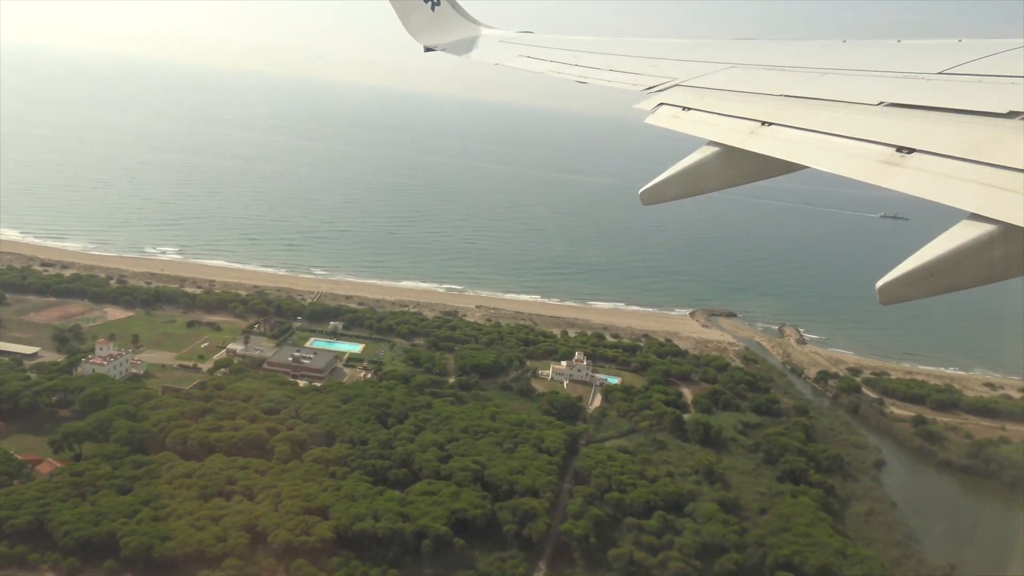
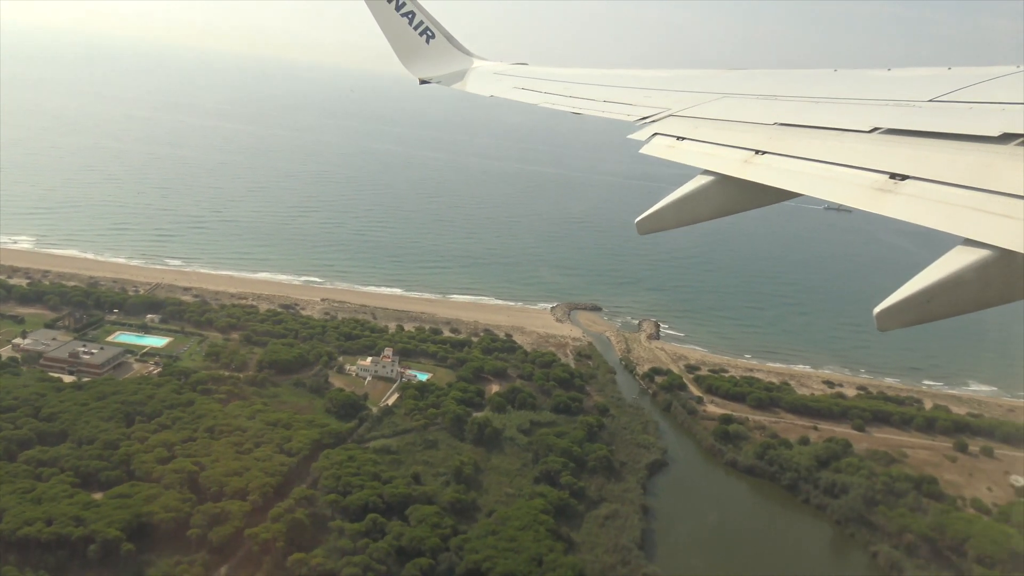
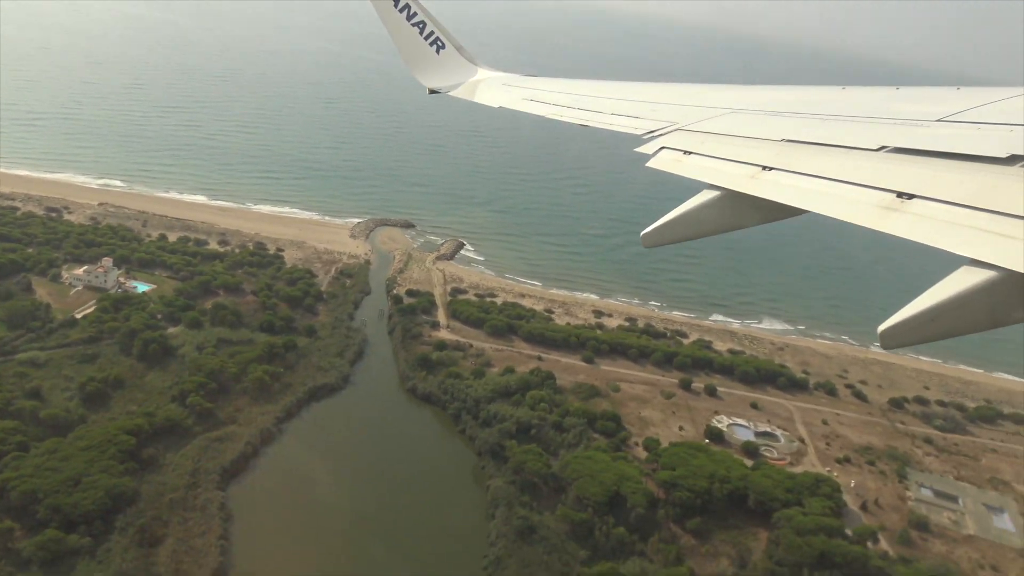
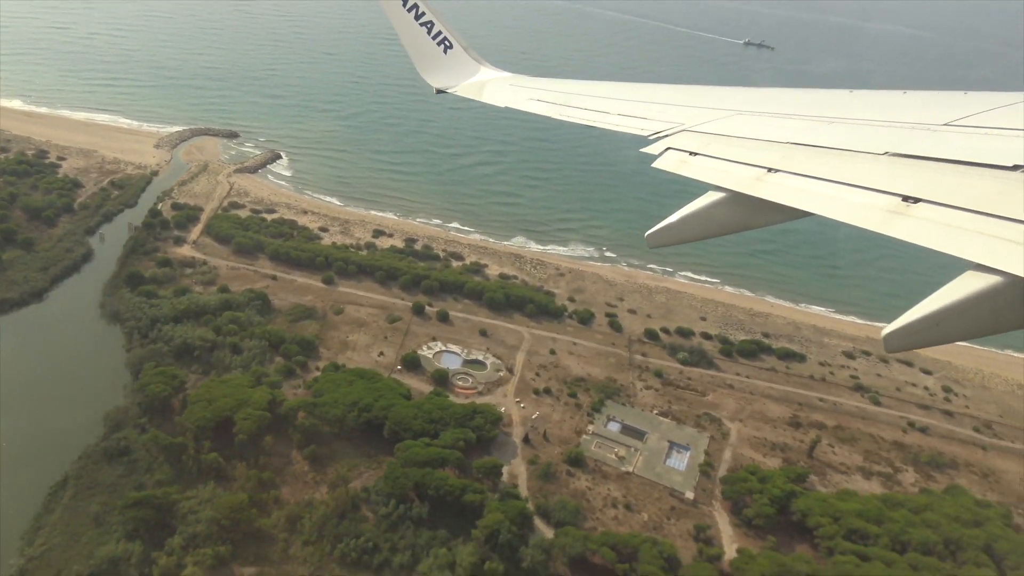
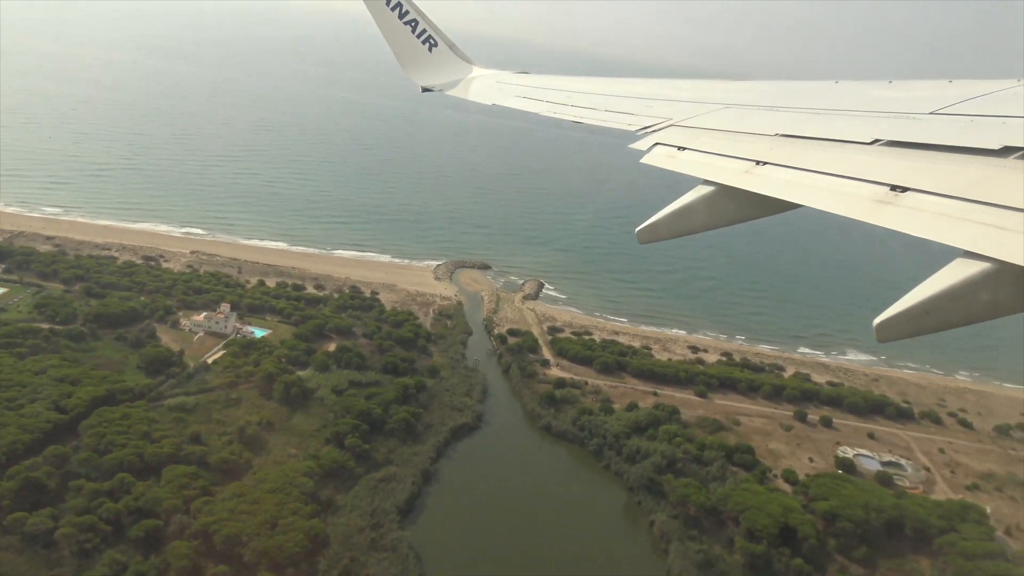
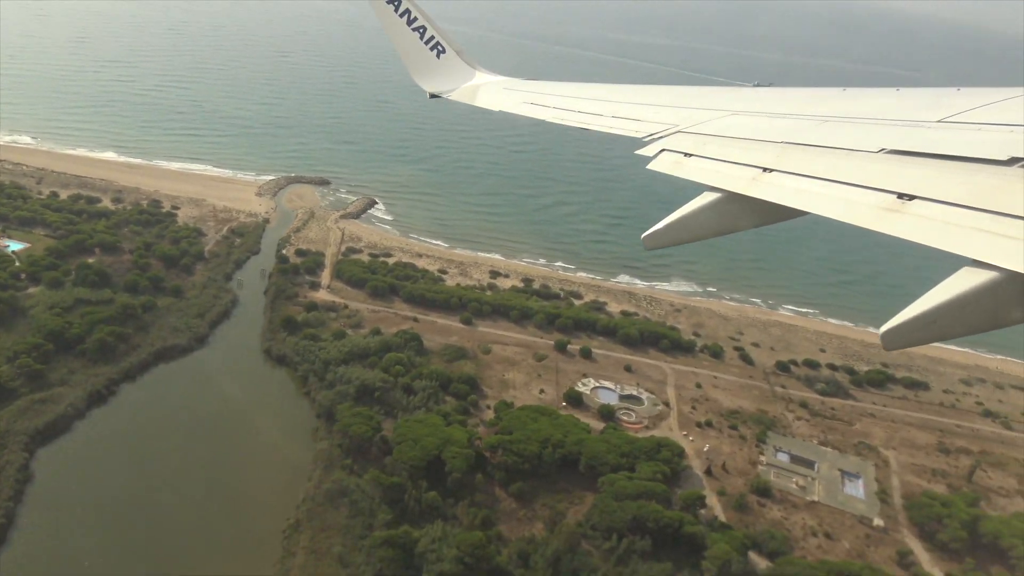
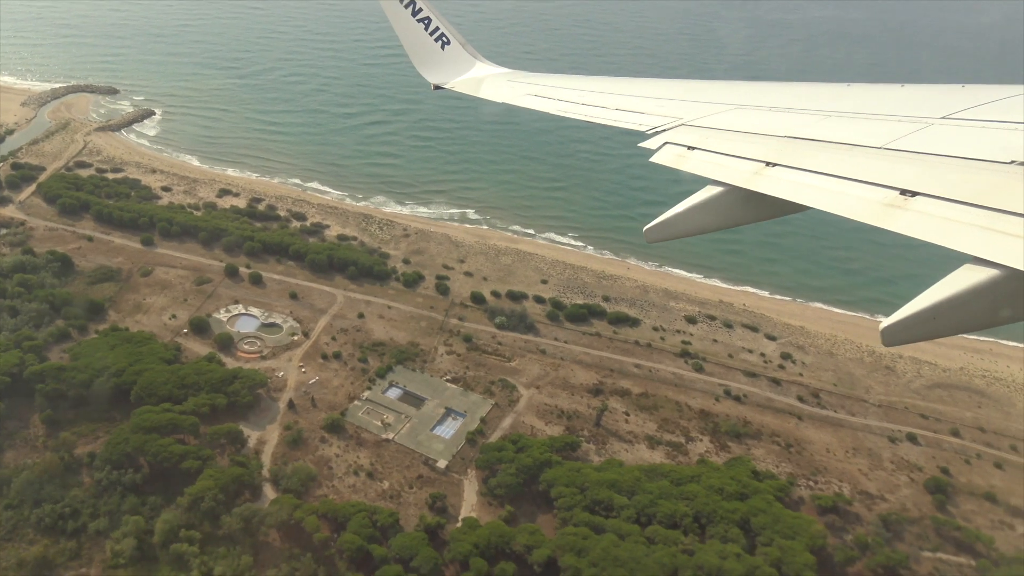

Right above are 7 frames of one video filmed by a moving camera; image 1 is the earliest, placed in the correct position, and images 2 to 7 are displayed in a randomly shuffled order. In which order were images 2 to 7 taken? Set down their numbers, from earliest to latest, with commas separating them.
2, 5, 3, 6, 4, 7
